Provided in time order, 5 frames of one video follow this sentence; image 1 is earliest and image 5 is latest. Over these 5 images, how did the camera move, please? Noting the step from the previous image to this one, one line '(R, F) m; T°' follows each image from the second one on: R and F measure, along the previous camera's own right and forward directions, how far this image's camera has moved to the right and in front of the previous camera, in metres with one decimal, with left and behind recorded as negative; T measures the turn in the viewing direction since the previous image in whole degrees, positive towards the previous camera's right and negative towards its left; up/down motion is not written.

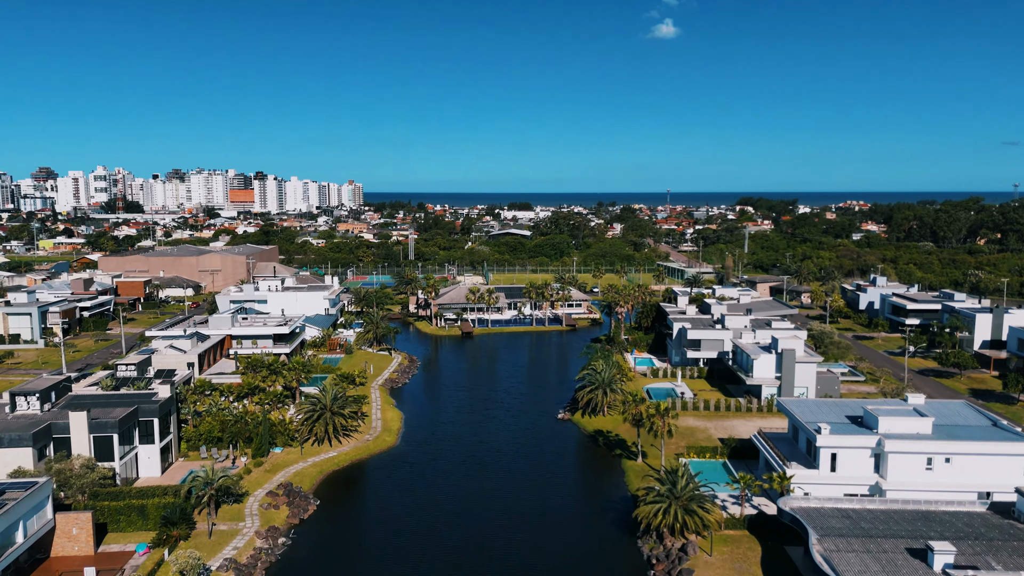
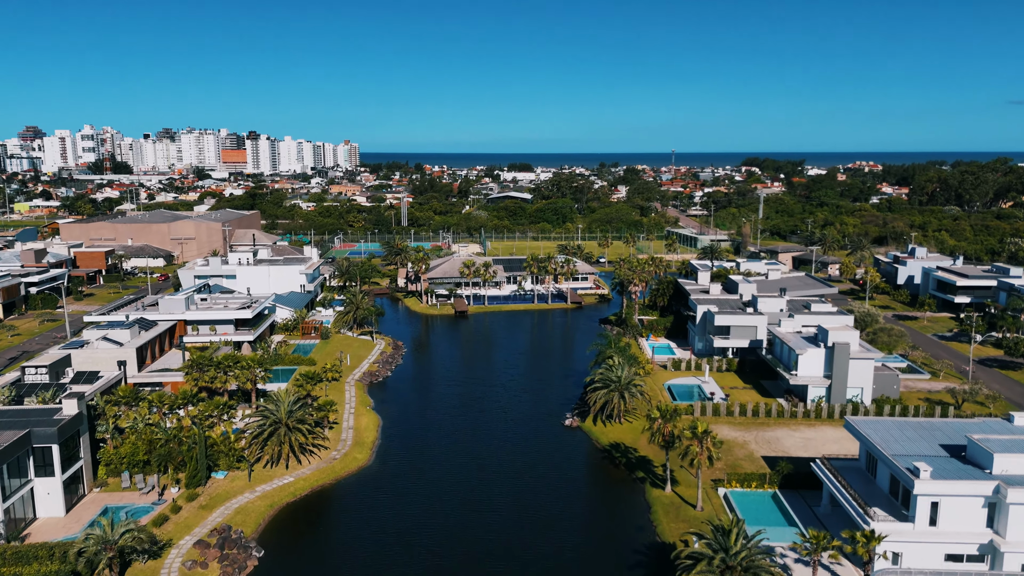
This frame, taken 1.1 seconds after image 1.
(+0.1, +10.3) m; 0°
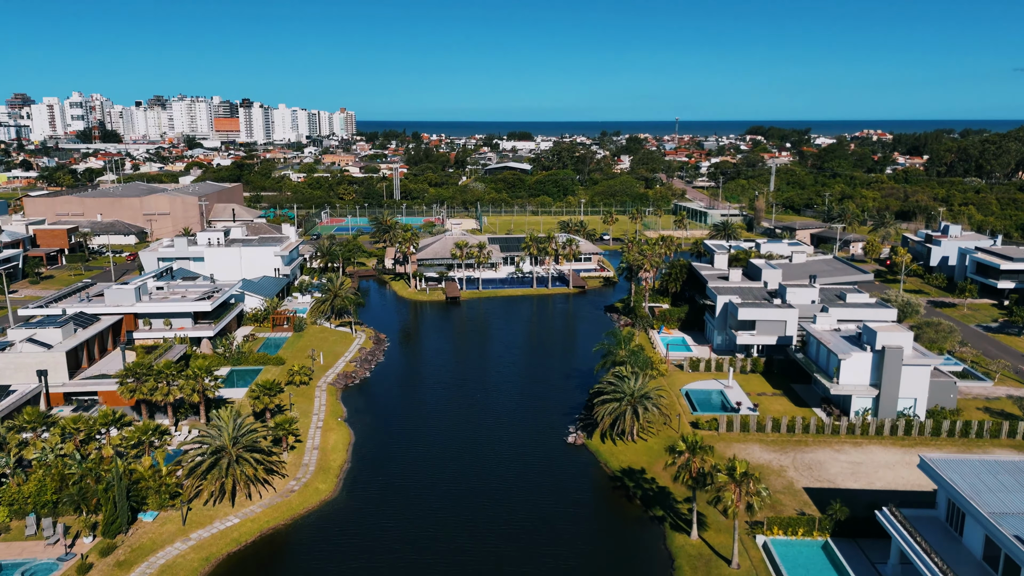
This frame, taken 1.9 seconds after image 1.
(+0.4, +7.7) m; 0°
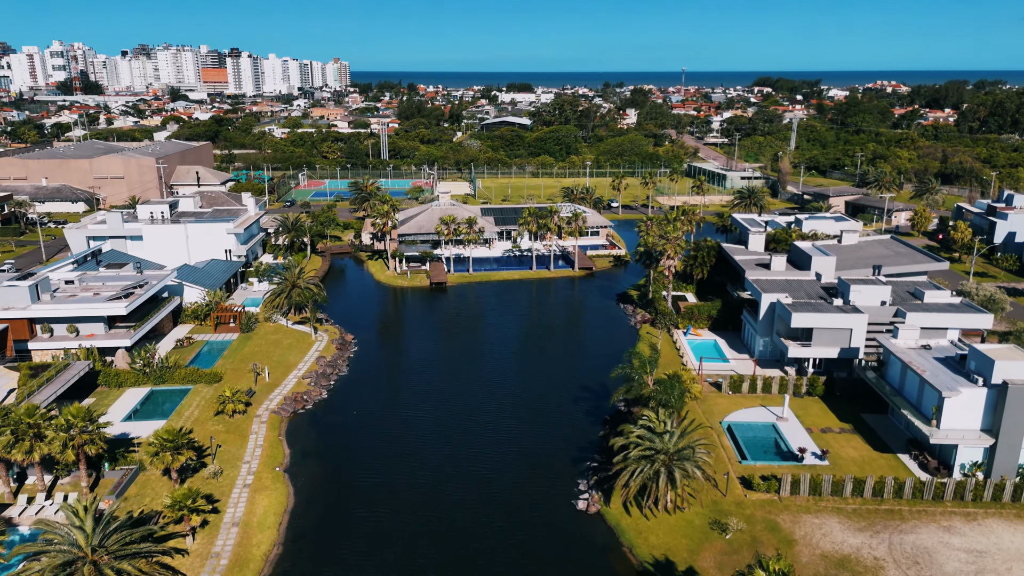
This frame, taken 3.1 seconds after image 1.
(+0.4, +11.6) m; 0°
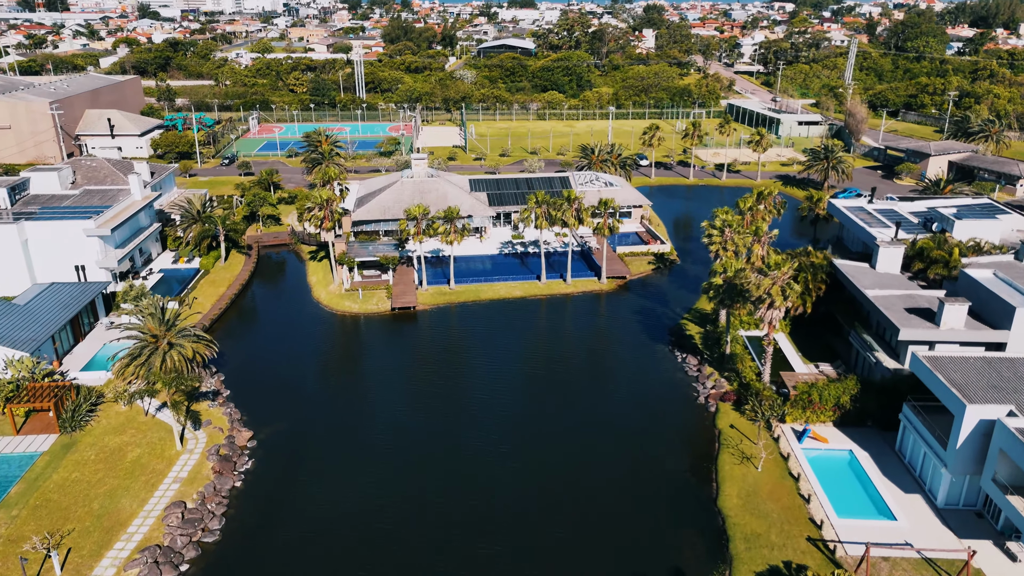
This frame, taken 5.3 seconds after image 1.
(+0.1, +21.4) m; 0°
